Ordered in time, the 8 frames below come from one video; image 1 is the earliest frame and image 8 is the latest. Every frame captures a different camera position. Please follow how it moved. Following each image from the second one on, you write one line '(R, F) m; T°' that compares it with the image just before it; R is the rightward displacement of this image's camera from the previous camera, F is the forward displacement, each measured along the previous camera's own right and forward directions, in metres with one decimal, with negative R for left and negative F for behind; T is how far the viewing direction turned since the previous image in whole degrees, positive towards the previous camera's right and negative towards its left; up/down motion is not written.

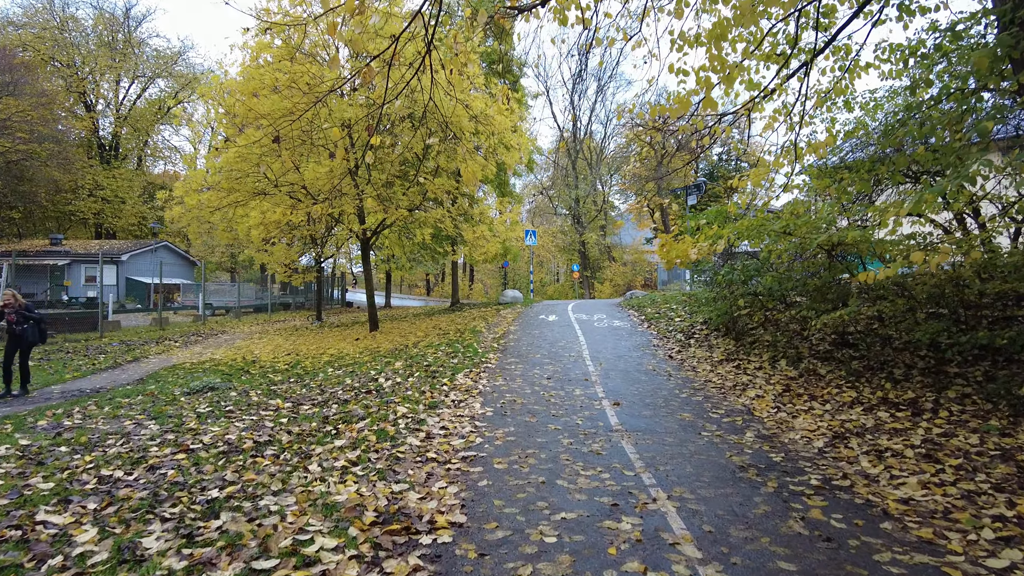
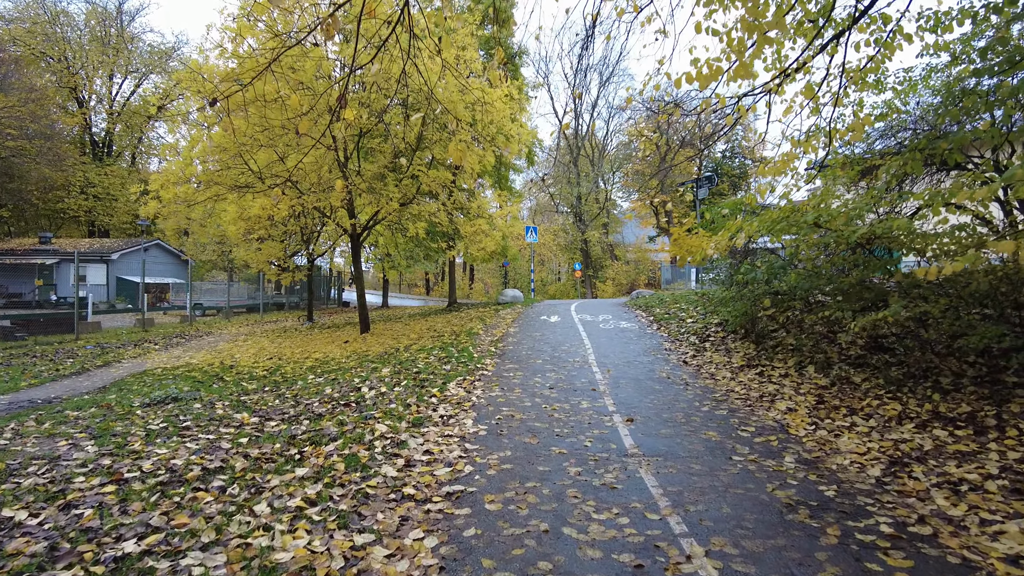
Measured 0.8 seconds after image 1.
(0.0, +0.8) m; 0°
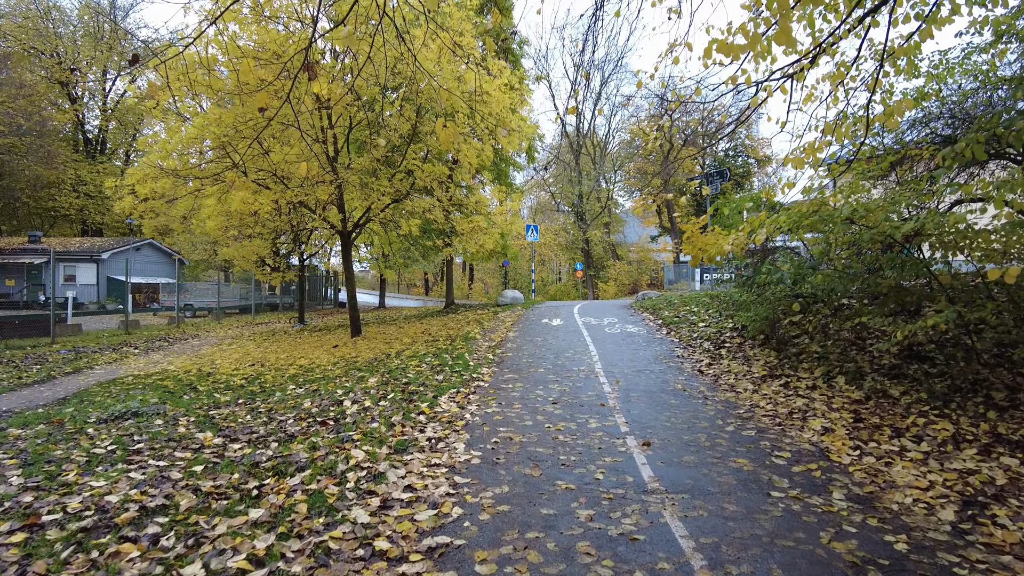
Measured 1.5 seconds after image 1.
(0.0, +0.7) m; 0°
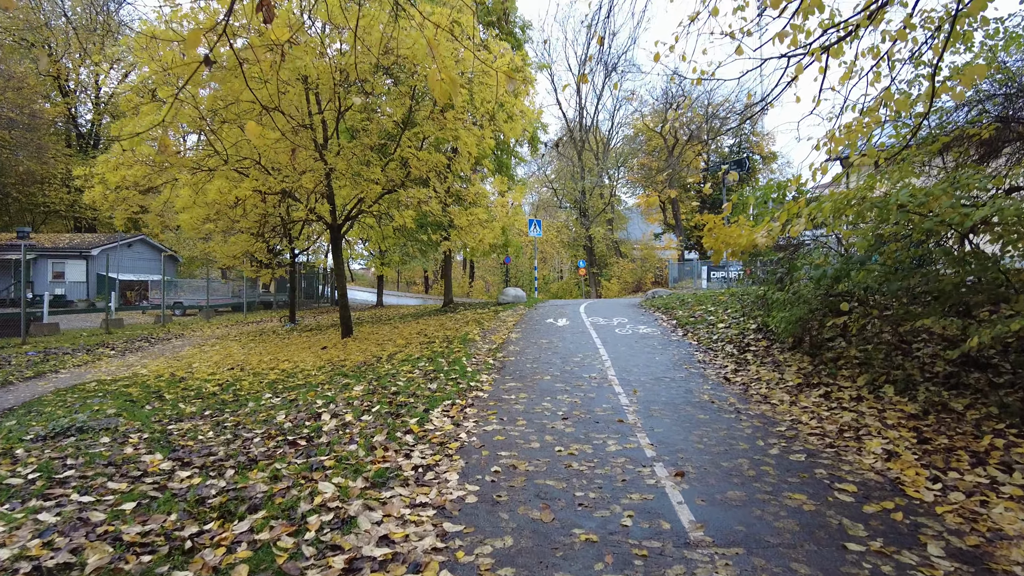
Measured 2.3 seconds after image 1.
(0.0, +0.8) m; 0°
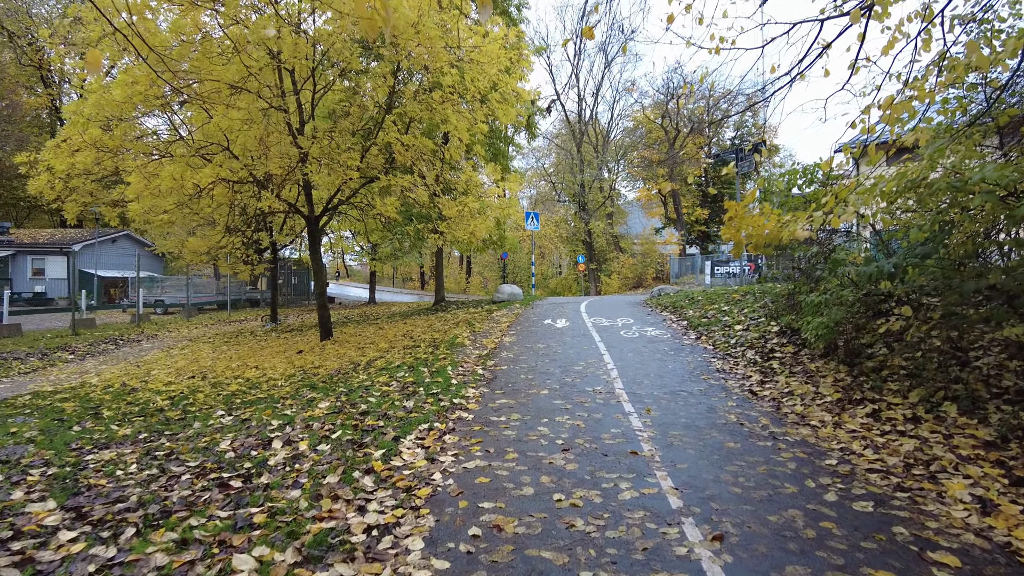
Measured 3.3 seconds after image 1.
(+0.1, +1.0) m; 0°
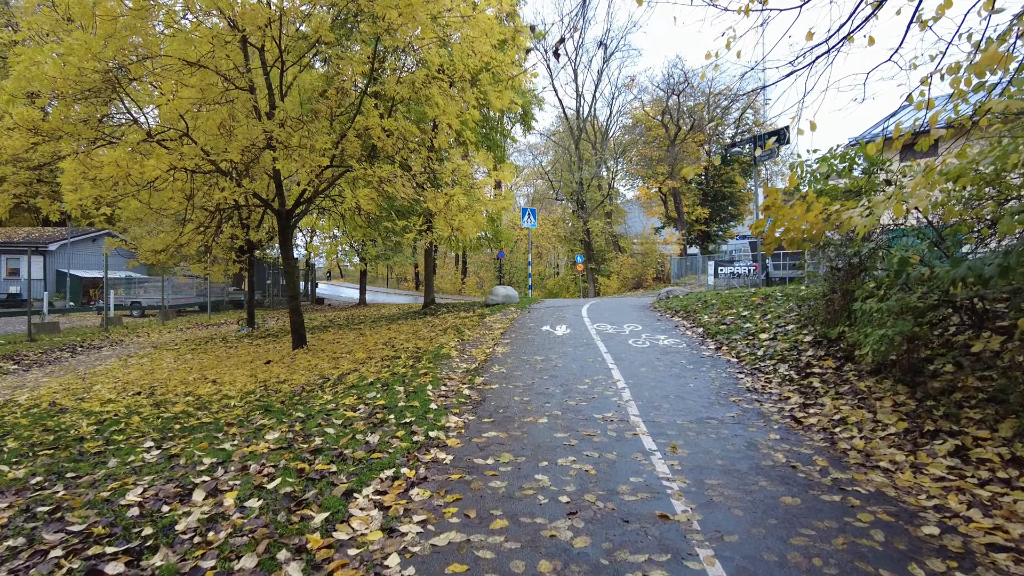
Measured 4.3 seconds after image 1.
(0.0, +1.0) m; 0°
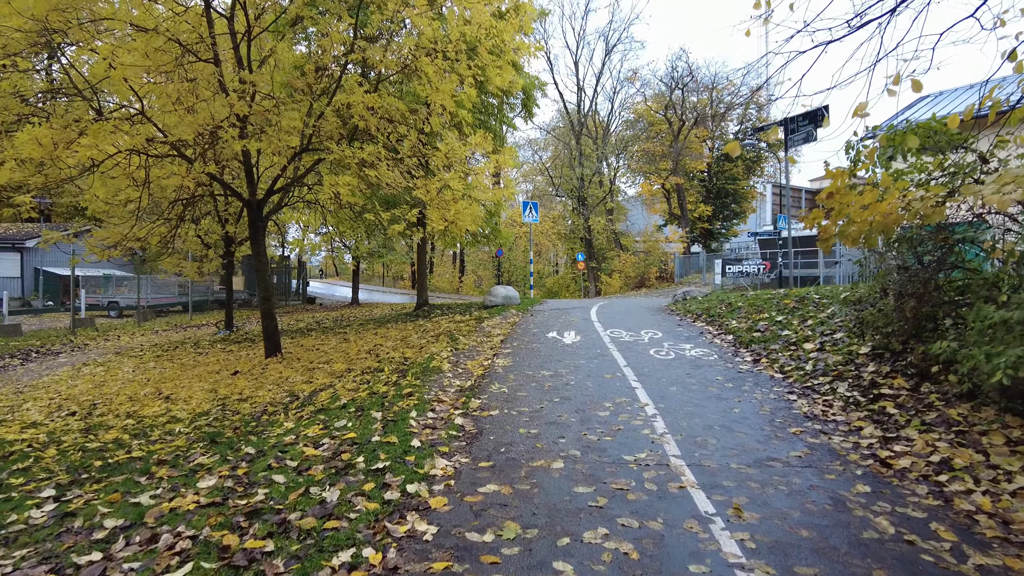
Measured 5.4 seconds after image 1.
(0.0, +1.1) m; 0°
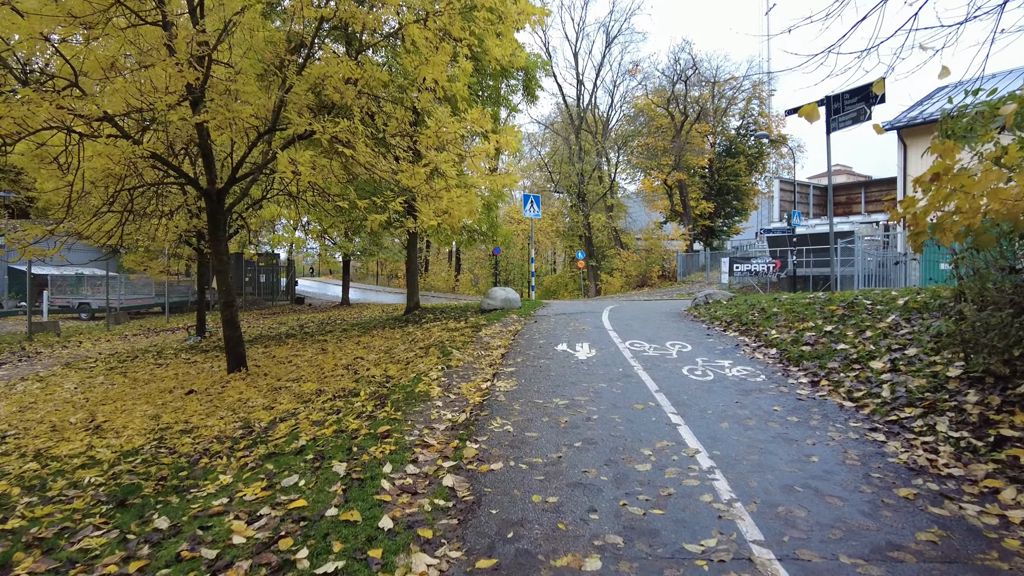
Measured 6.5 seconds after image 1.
(-0.1, +1.2) m; 0°
